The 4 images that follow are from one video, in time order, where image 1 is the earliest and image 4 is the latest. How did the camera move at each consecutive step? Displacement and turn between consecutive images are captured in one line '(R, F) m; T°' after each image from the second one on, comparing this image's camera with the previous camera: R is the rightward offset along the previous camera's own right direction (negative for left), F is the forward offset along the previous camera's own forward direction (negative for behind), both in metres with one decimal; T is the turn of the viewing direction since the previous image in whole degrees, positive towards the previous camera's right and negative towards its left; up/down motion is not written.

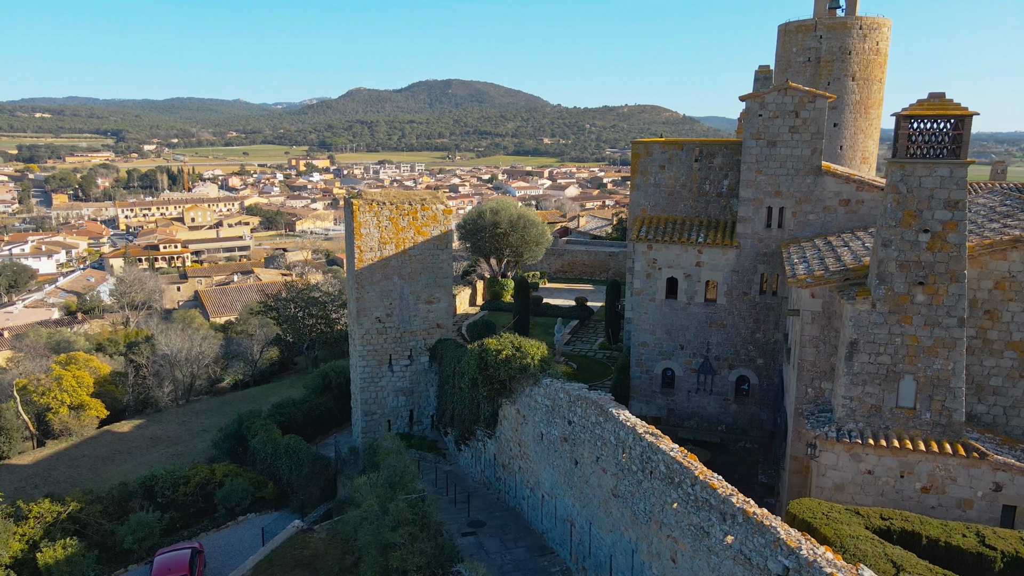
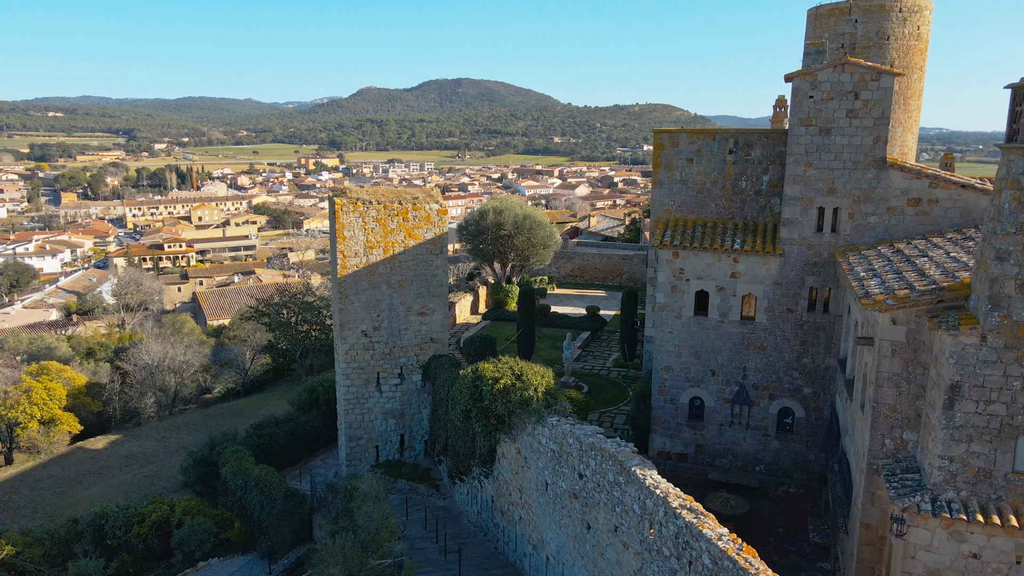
(+0.1, +2.1) m; -1°
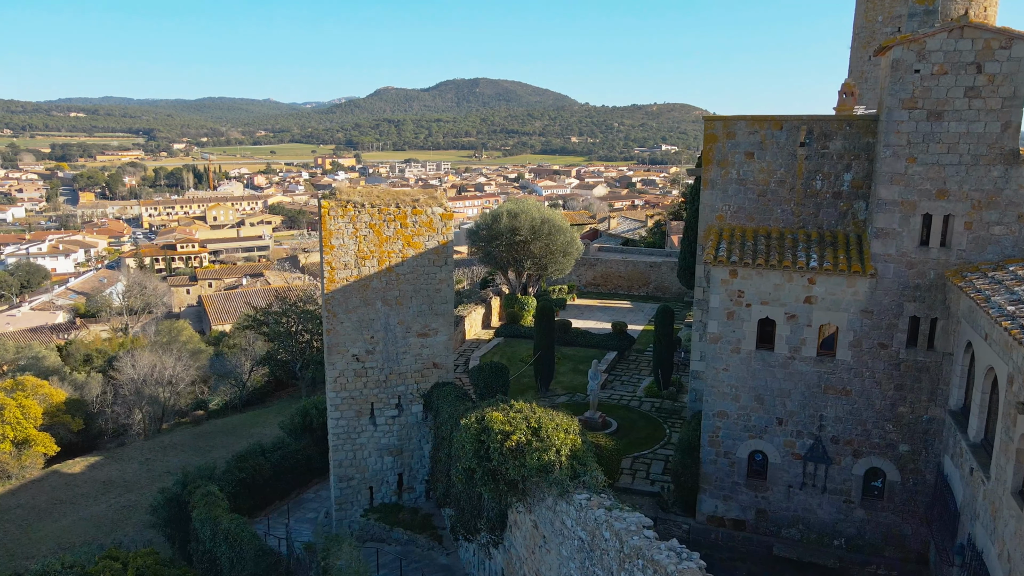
(0.0, +2.3) m; -1°
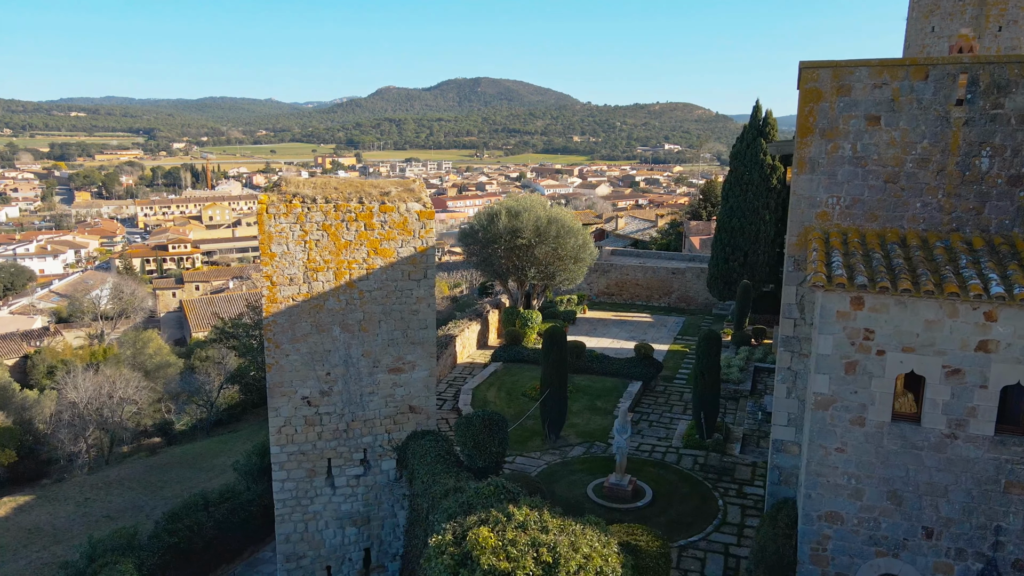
(0.0, +3.3) m; 0°
